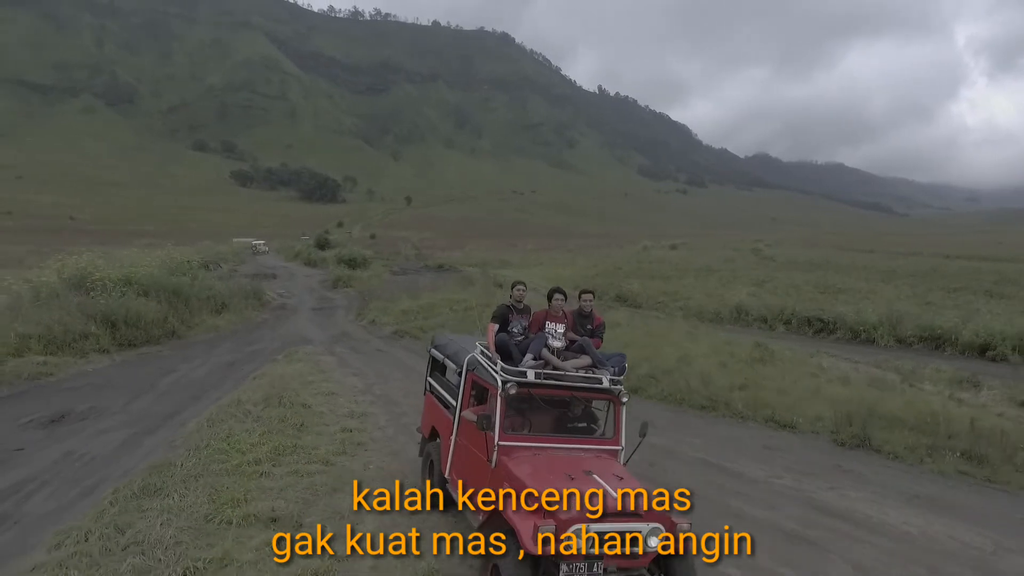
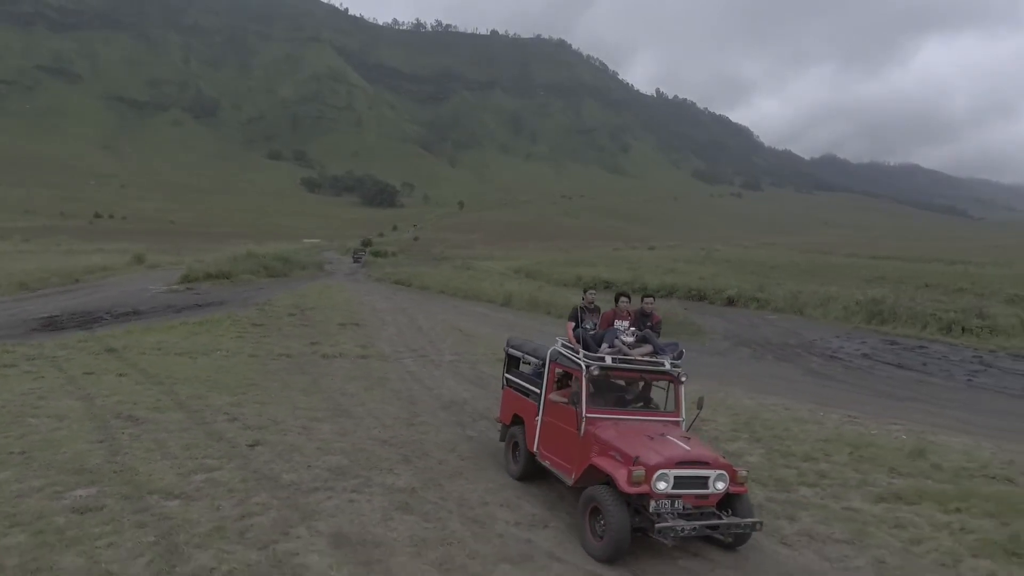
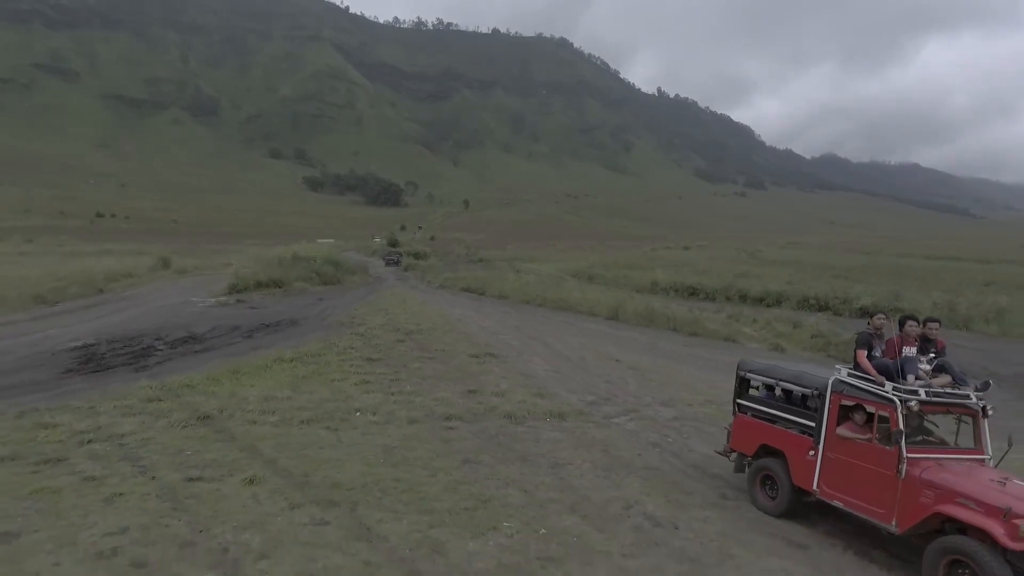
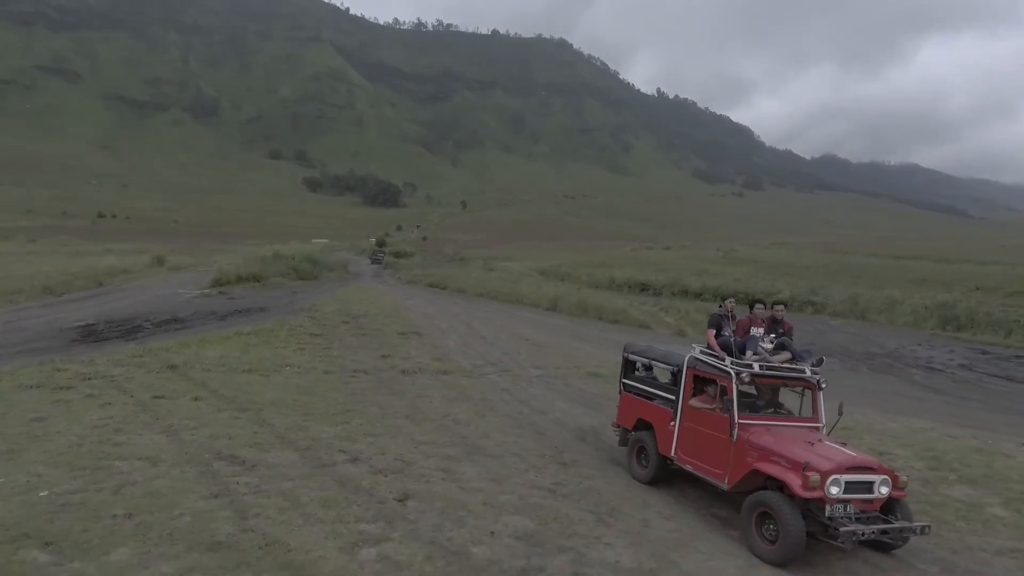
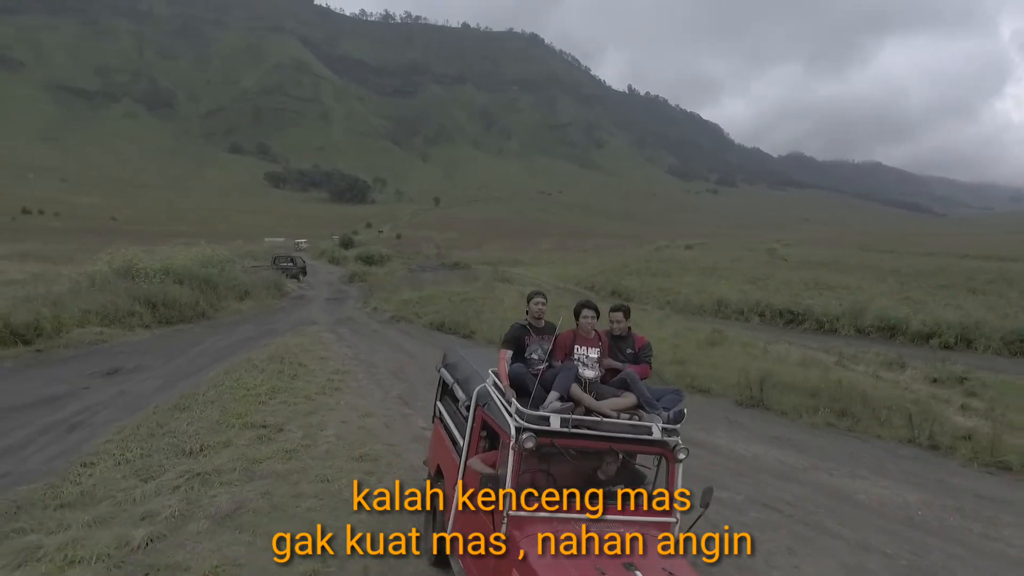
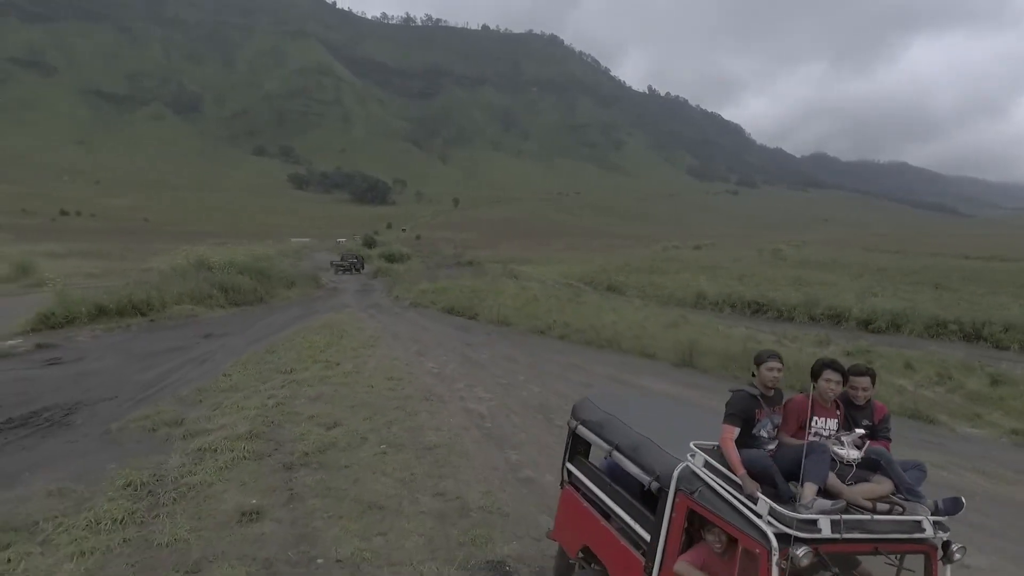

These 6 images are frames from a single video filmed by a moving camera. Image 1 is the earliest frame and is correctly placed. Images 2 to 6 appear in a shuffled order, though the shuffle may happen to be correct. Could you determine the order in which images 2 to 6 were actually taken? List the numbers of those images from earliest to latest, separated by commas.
5, 6, 3, 4, 2
